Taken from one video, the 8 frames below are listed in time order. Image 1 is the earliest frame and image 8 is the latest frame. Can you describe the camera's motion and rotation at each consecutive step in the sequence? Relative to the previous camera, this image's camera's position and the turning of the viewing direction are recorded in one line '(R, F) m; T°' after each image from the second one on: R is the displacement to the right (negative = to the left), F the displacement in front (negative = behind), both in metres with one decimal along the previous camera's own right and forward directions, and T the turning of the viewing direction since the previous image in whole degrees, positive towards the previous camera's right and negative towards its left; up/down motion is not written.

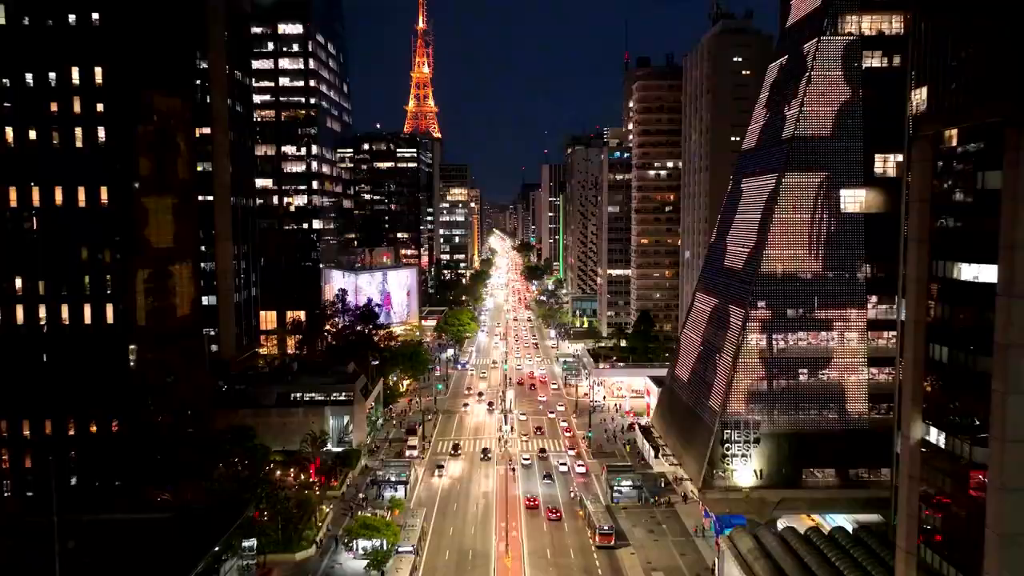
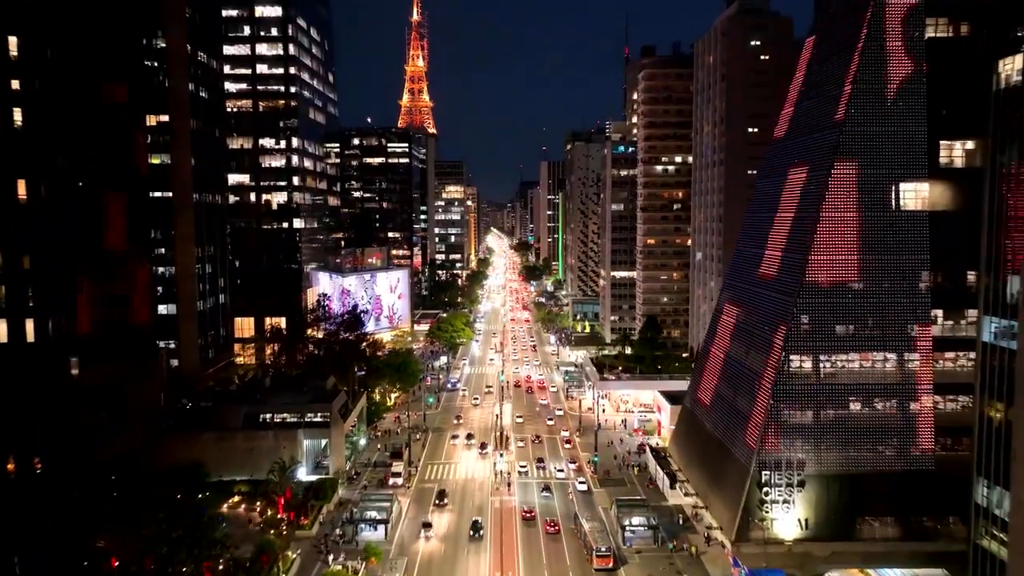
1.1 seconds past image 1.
(+0.1, +8.0) m; 0°
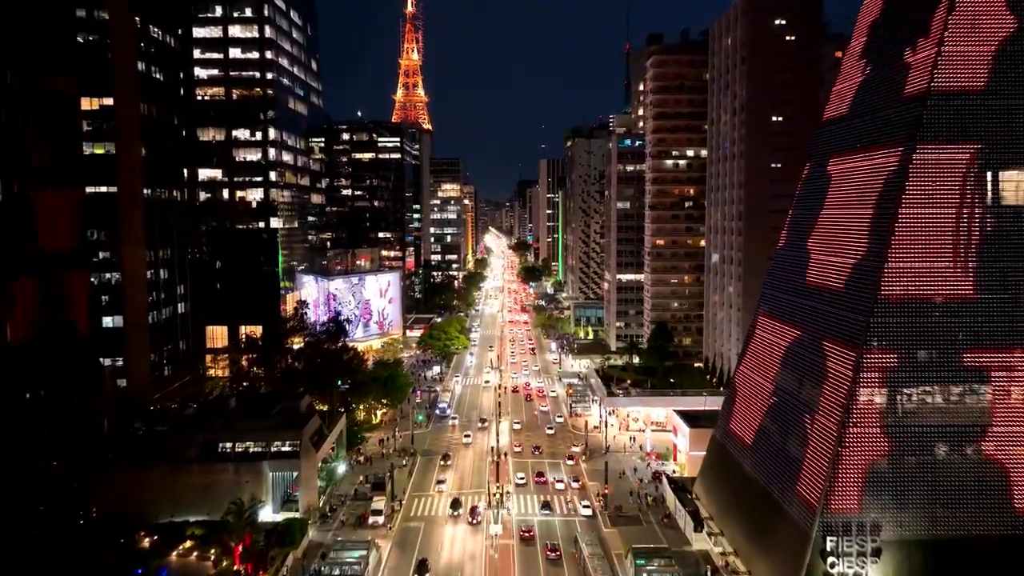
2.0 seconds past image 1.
(0.0, +8.6) m; 0°
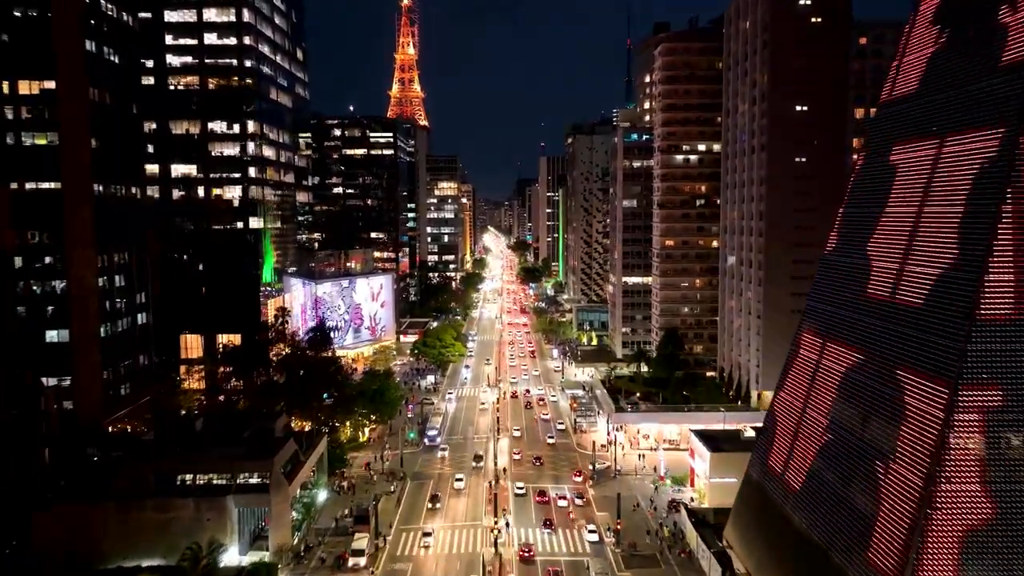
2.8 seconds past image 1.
(0.0, +6.8) m; 0°
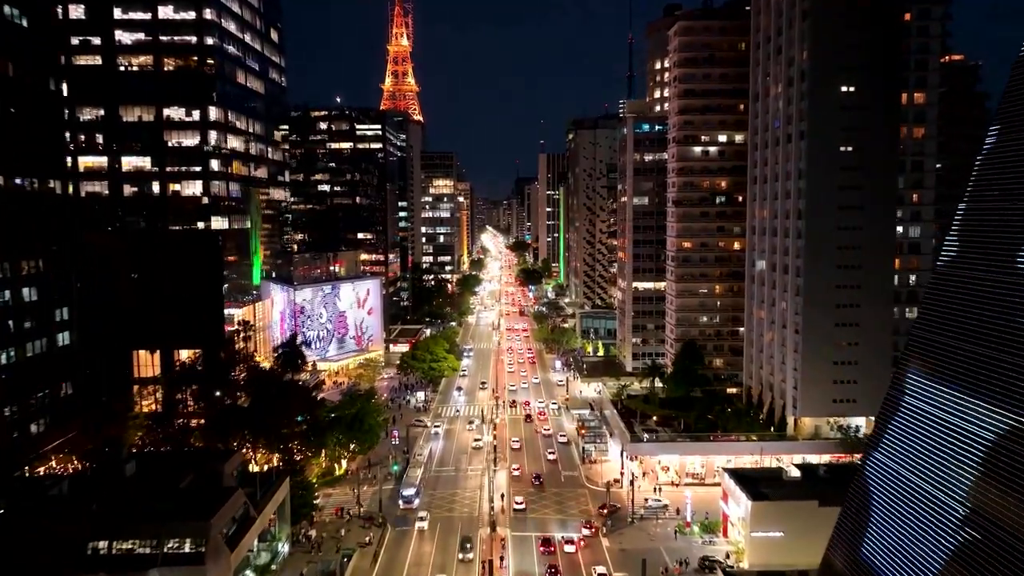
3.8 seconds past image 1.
(0.0, +10.1) m; 0°
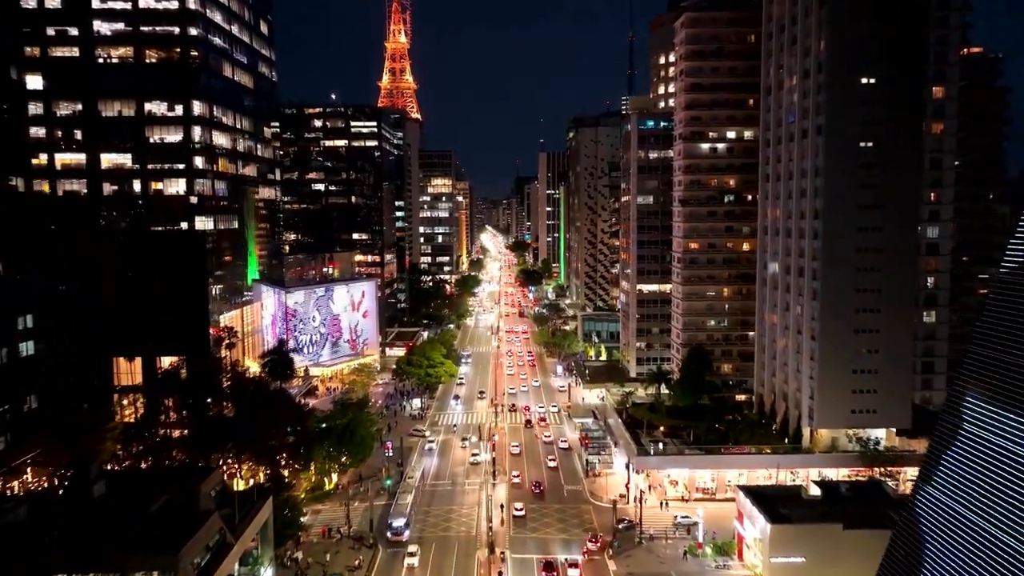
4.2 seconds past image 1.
(0.0, +3.6) m; 0°
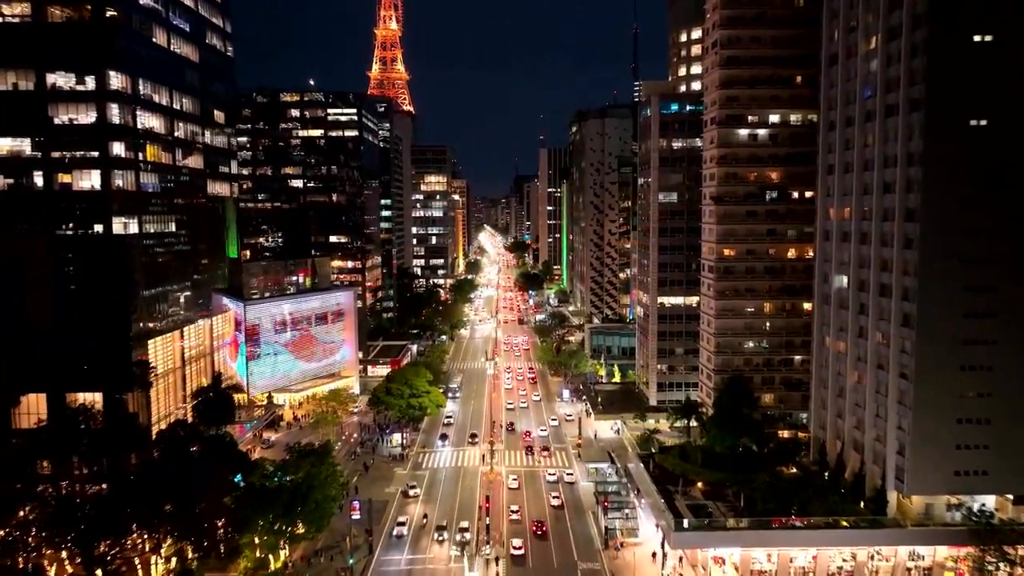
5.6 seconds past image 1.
(0.0, +14.1) m; 0°
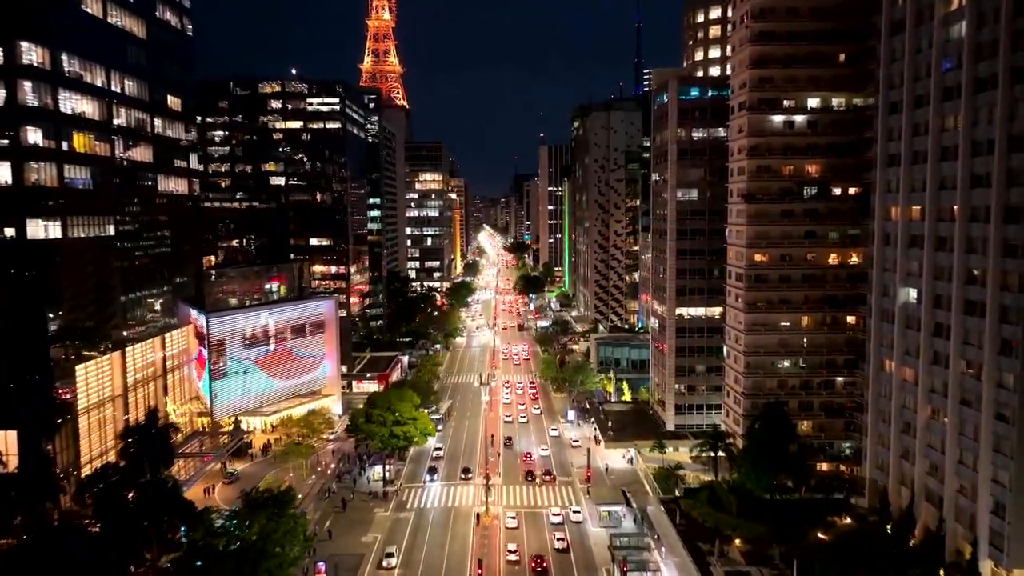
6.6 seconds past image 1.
(+0.1, +9.5) m; 0°
